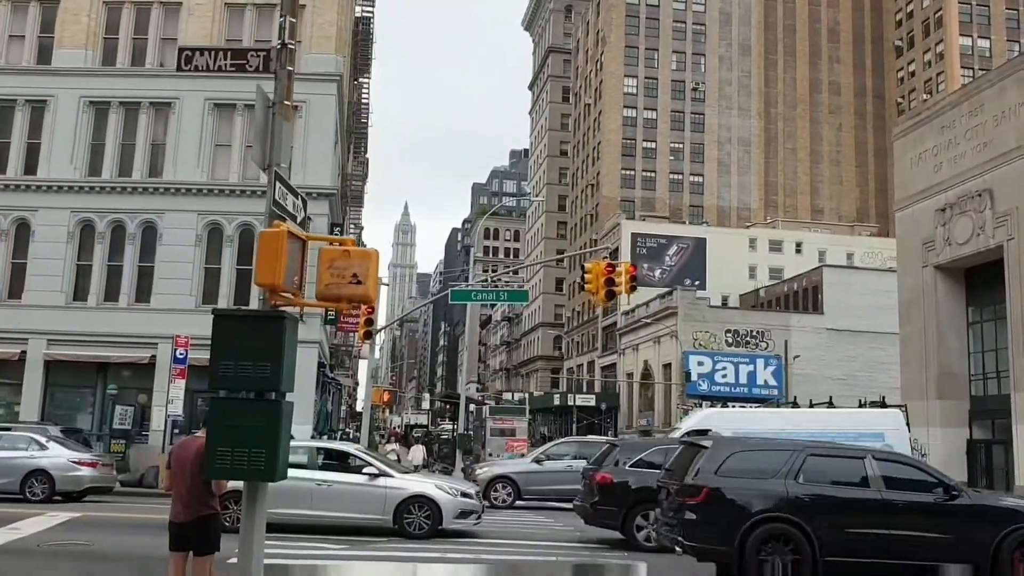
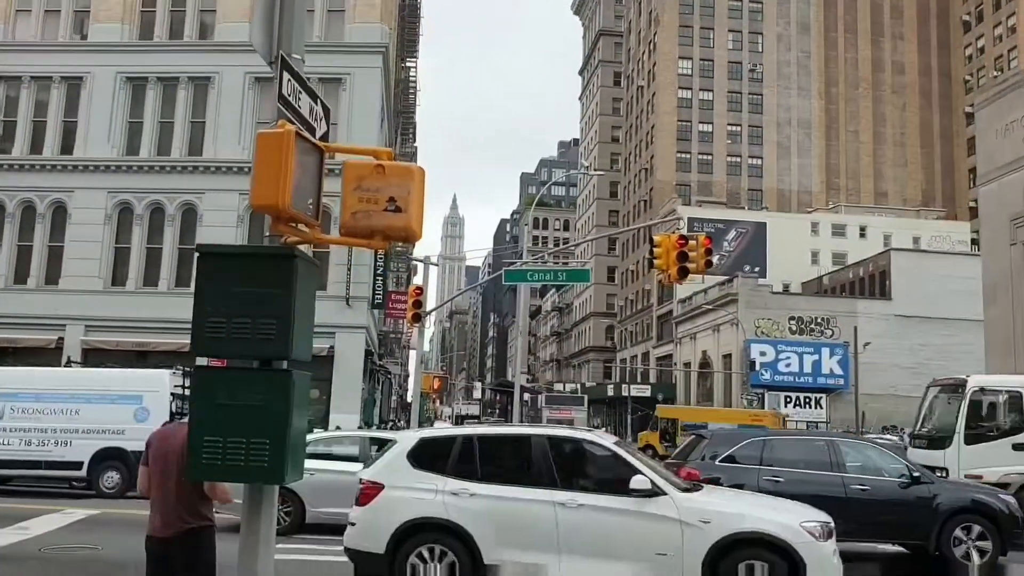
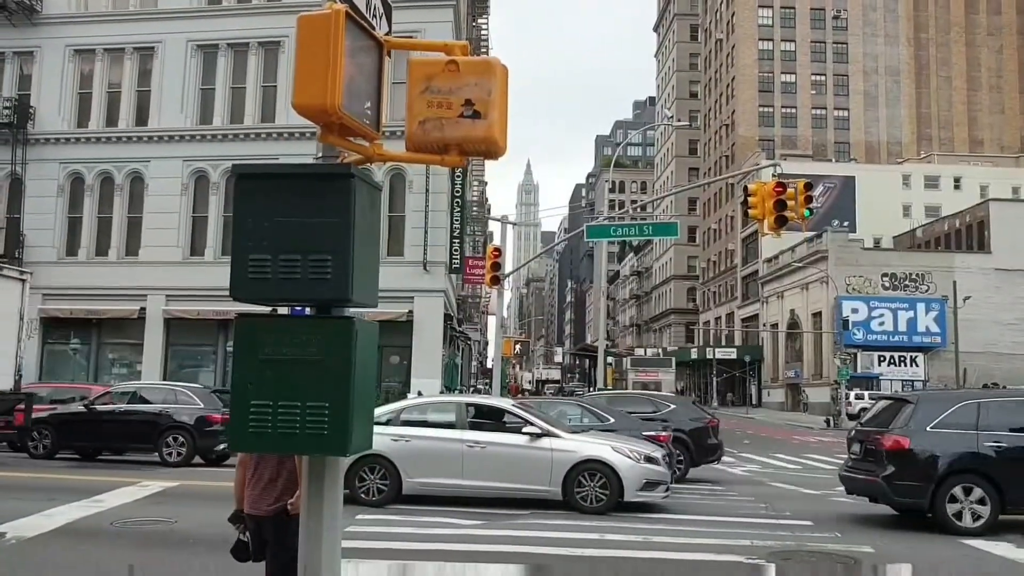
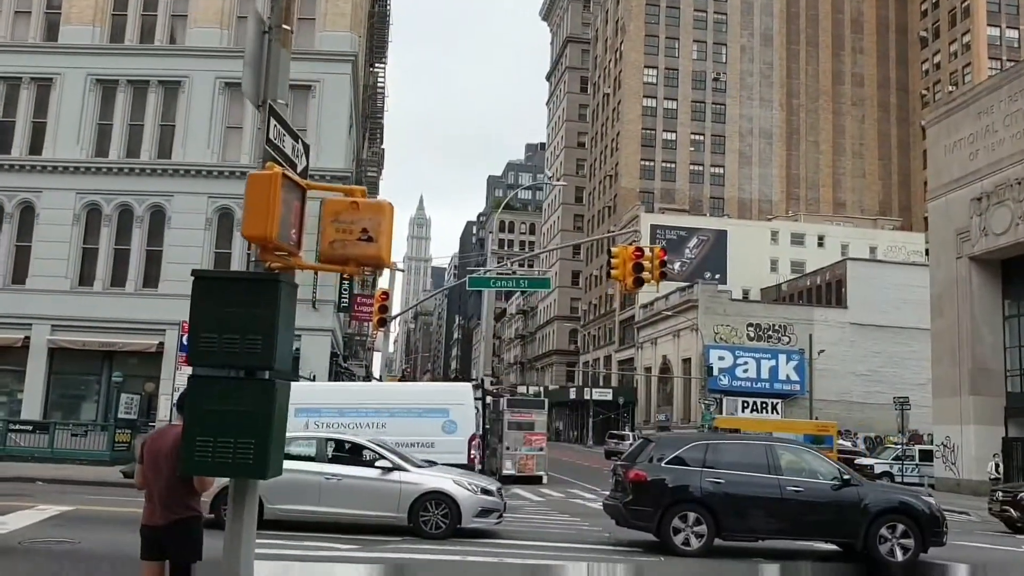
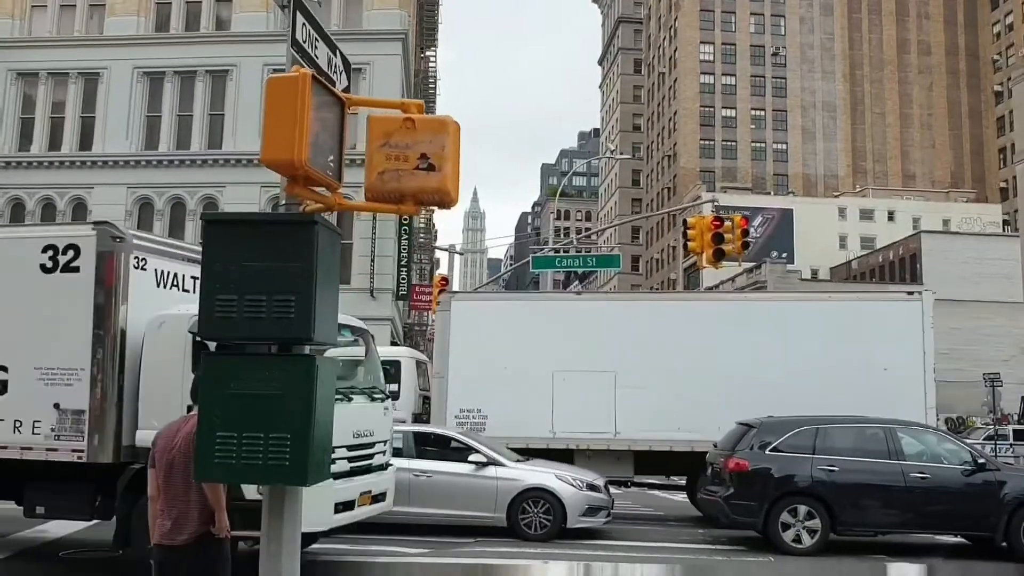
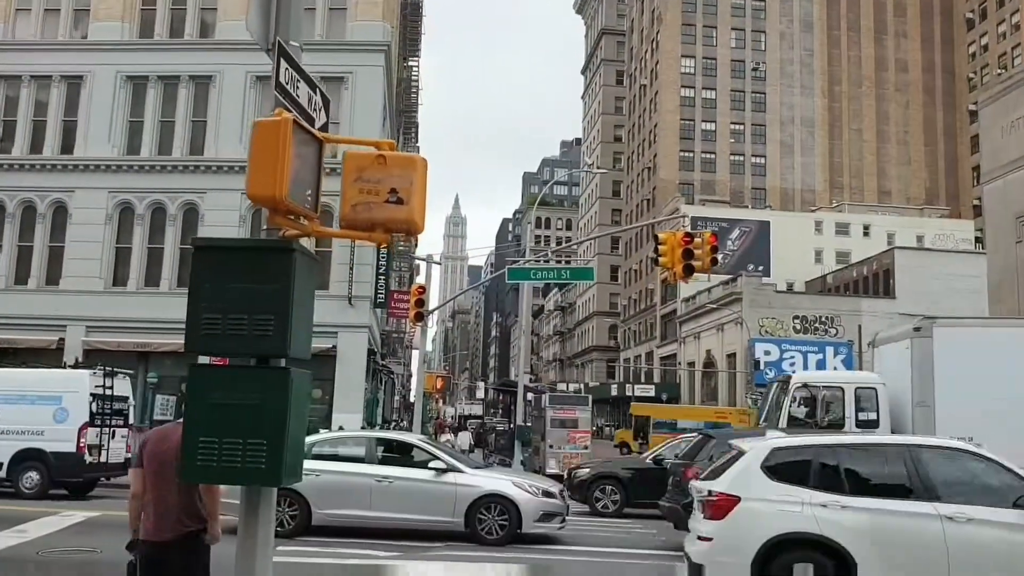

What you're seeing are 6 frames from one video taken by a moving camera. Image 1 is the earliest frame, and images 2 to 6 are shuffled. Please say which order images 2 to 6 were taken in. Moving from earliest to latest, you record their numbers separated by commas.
4, 2, 6, 5, 3
